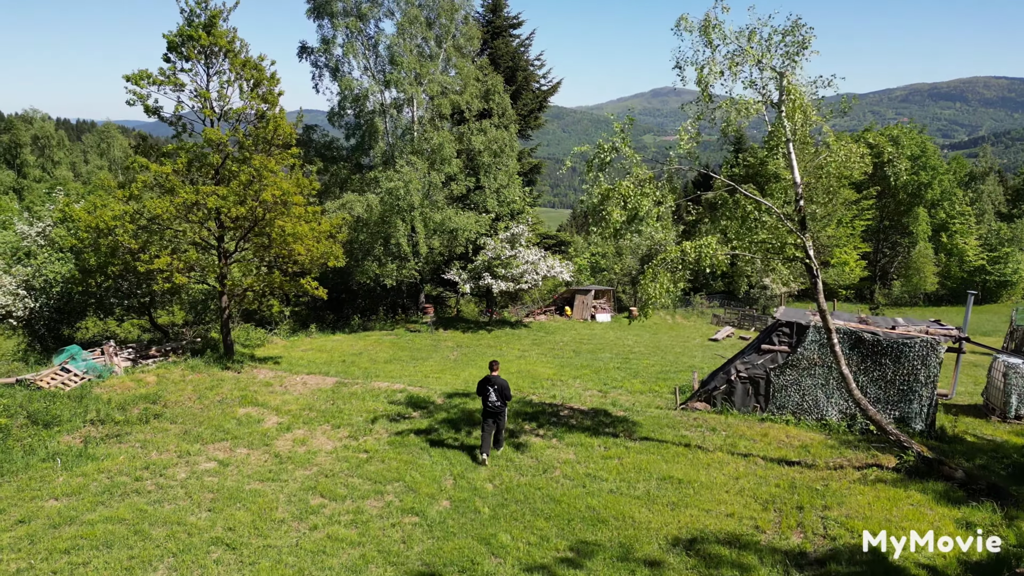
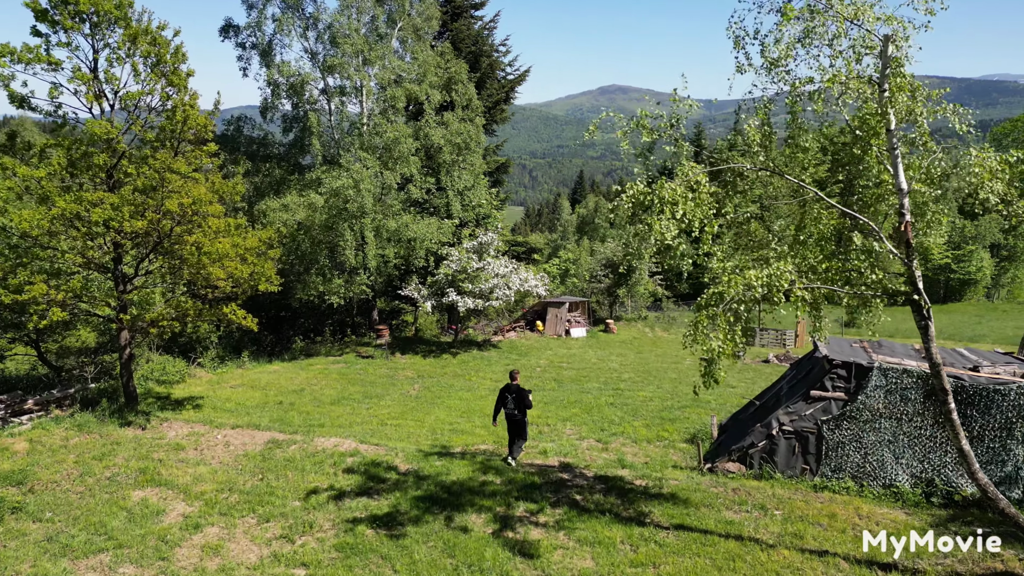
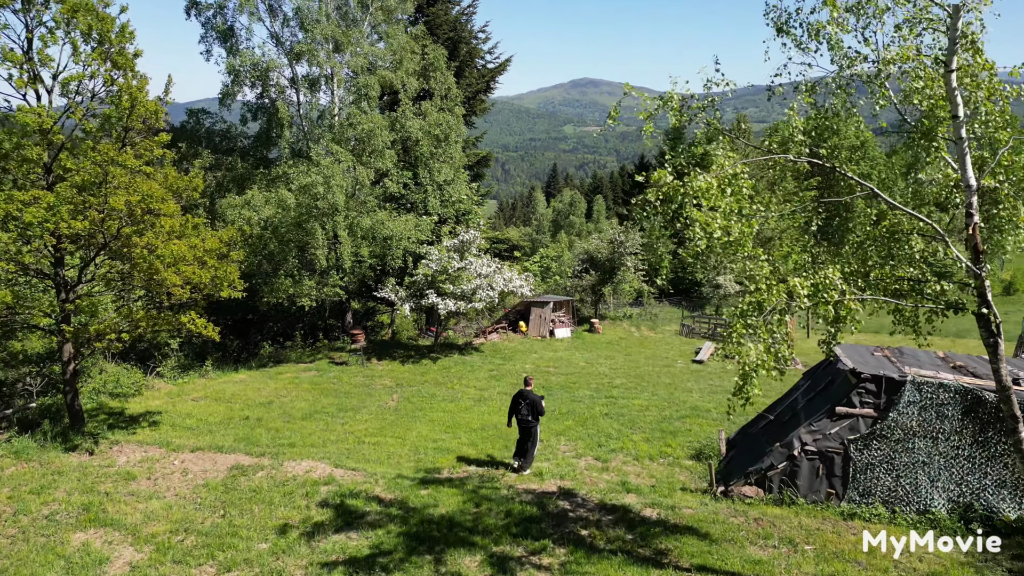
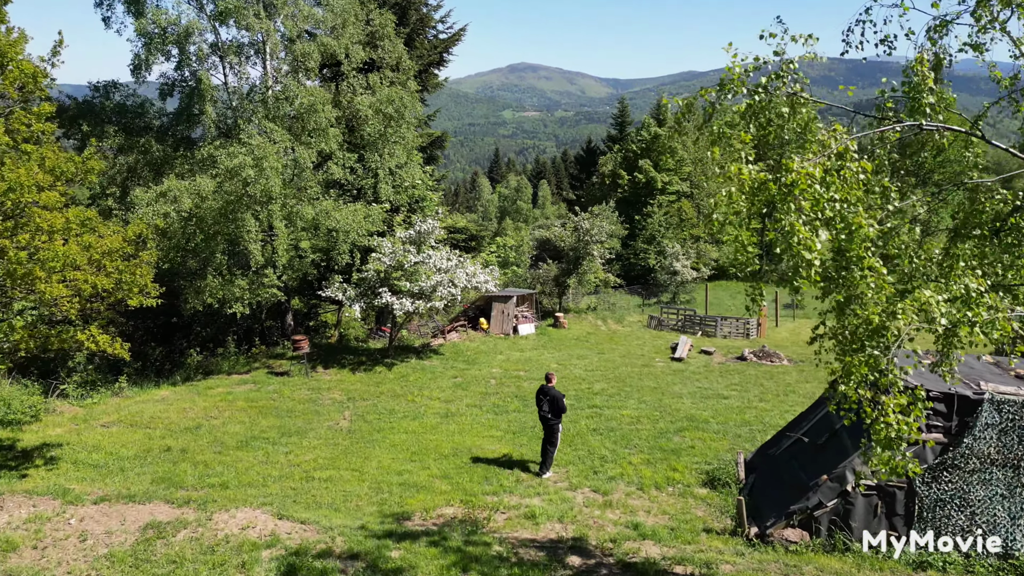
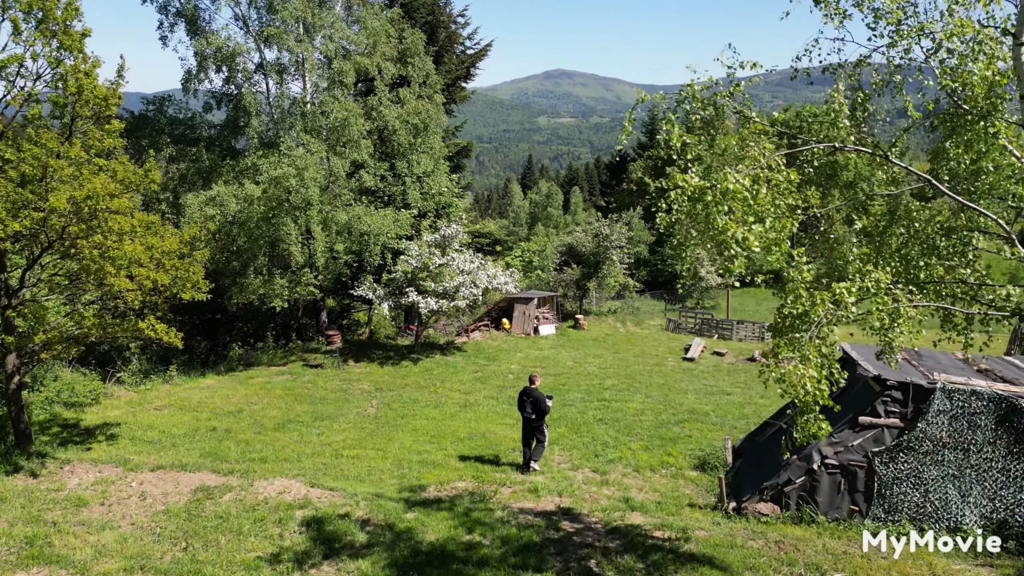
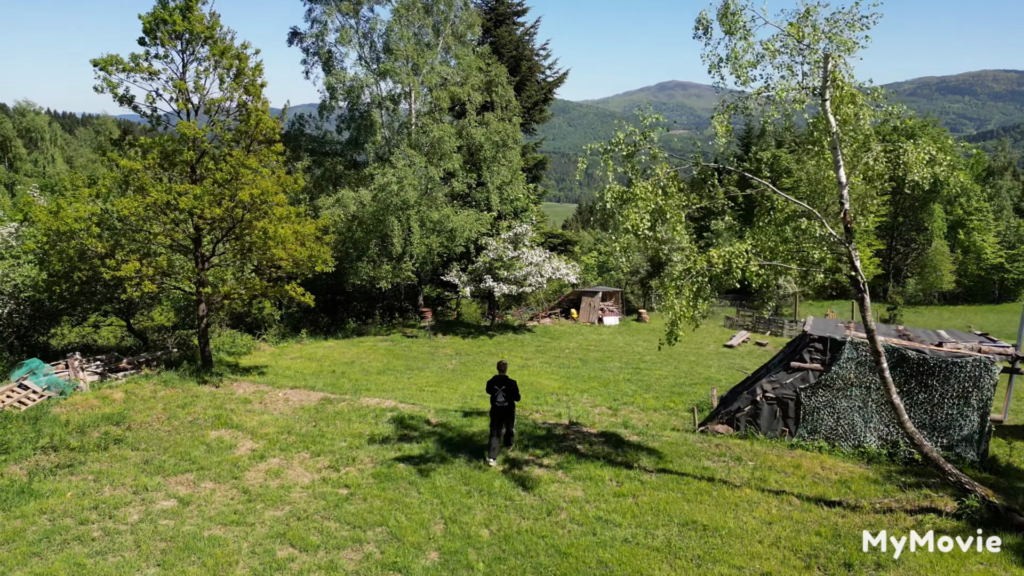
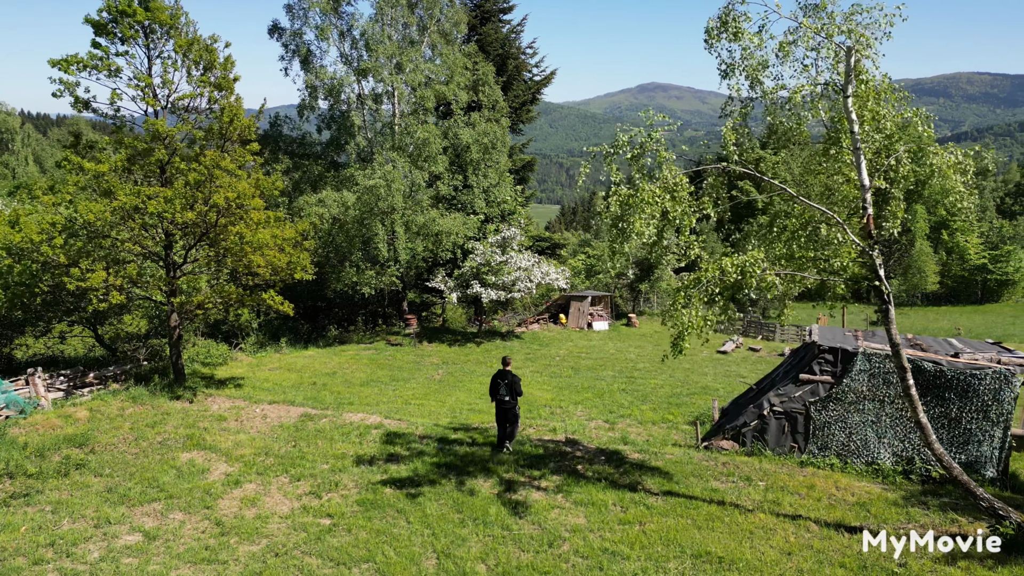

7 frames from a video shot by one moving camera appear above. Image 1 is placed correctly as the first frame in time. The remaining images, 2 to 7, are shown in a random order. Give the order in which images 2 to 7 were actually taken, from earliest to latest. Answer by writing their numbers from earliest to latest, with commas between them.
6, 7, 2, 3, 5, 4
